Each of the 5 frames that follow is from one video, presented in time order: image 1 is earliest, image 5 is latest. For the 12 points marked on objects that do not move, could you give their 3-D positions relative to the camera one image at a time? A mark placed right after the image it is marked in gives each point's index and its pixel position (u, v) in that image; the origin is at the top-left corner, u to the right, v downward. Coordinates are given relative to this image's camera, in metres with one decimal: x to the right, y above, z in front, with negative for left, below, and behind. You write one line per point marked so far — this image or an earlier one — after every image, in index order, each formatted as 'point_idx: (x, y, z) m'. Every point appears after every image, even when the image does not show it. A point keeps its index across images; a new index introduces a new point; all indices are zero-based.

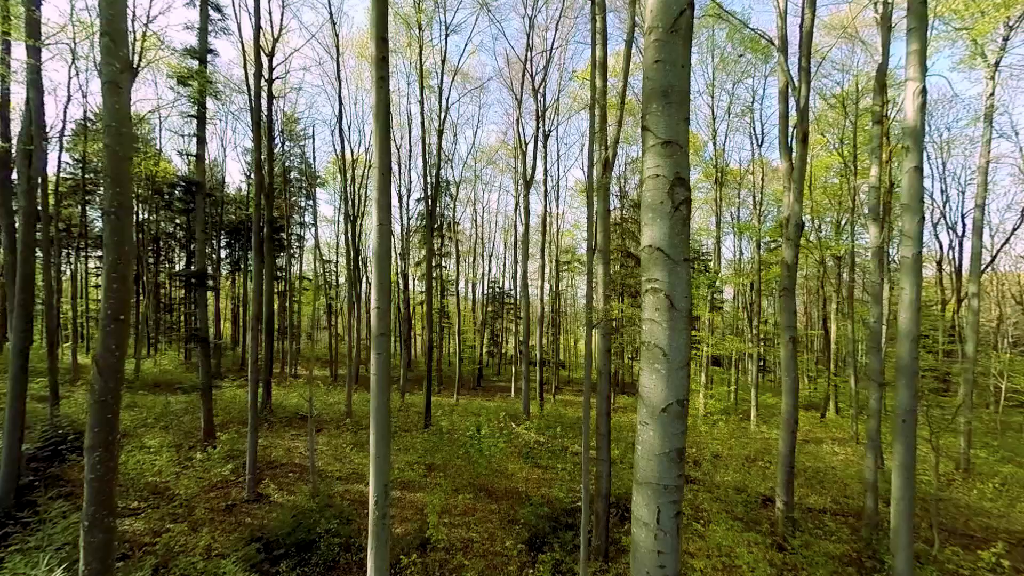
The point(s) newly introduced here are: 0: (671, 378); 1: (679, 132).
0: (+0.7, -0.4, +1.8) m
1: (+0.7, +0.7, +1.8) m
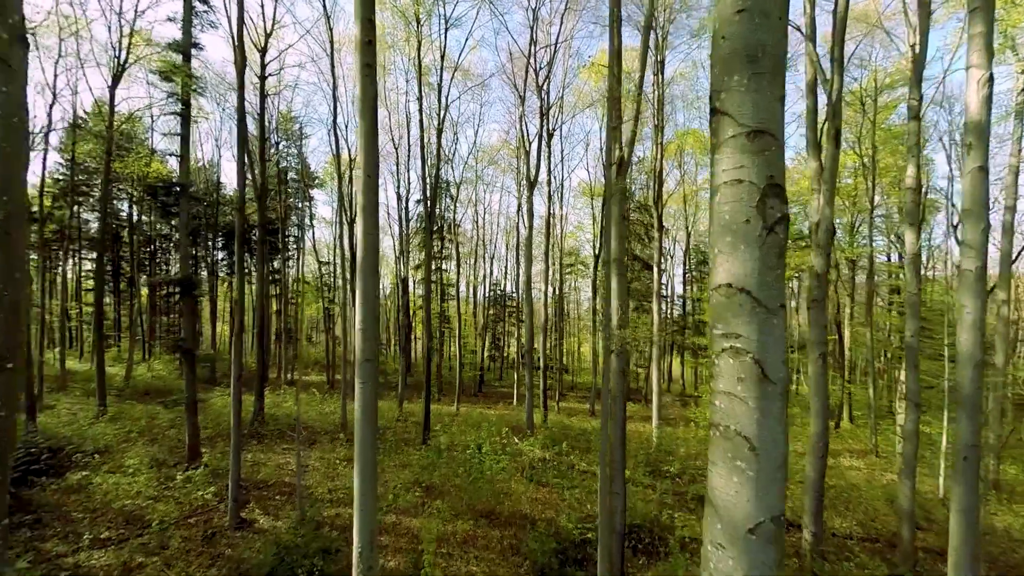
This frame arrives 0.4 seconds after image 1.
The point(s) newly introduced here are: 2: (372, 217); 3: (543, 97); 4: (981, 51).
0: (+0.7, -0.6, +1.2) m
1: (+0.8, +0.5, +1.2) m
2: (-1.3, +0.7, +4.0) m
3: (+1.0, +6.1, +13.6) m
4: (+4.6, +2.3, +4.1) m
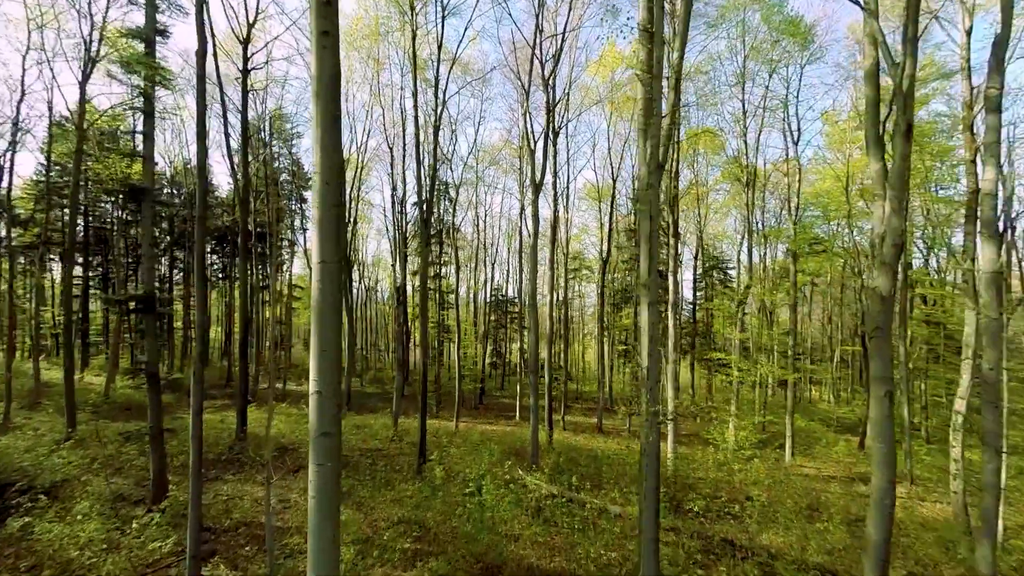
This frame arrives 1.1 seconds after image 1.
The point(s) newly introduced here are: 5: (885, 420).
0: (+0.8, -0.9, +0.1) m
1: (+0.8, +0.2, +0.2) m
2: (-1.3, +0.3, +3.0) m
3: (+1.1, +5.8, +12.5) m
4: (+4.7, +2.0, +3.0) m
5: (+4.8, -1.7, +5.5) m
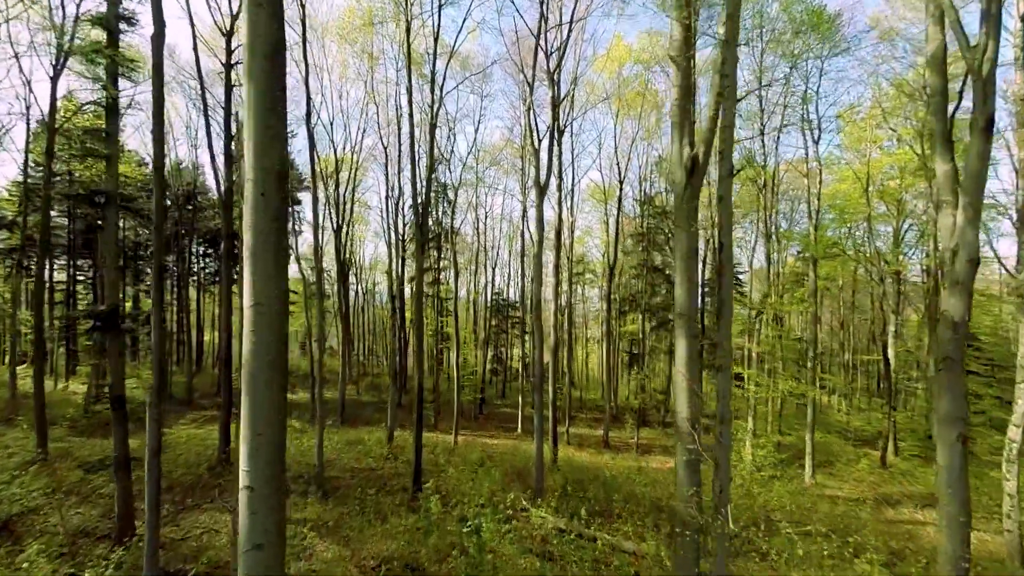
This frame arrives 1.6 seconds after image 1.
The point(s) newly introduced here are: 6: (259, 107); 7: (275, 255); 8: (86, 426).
0: (+0.8, -1.1, -0.7) m
1: (+0.9, -0.1, -0.7) m
2: (-1.2, +0.1, +2.1) m
3: (+1.2, +5.5, +11.7) m
4: (+4.7, +1.7, +2.2) m
5: (+4.9, -1.9, +4.6) m
6: (-1.3, +0.9, +2.2) m
7: (-1.2, +0.2, +2.2) m
8: (-14.4, -4.7, +14.3) m
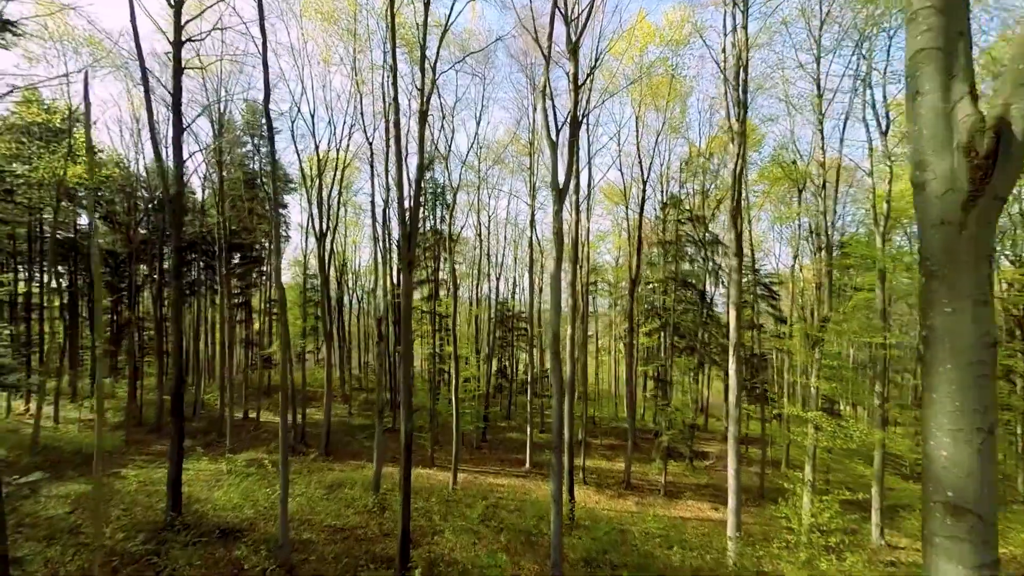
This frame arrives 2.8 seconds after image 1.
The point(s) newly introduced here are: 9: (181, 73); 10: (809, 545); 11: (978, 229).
0: (+0.9, -1.7, -2.8) m
1: (+1.0, -0.6, -2.8) m
2: (-1.1, -0.5, +0.1) m
3: (+1.3, +5.0, +9.6) m
4: (+4.8, +1.2, +0.1) m
5: (+5.0, -2.5, +2.5) m
6: (-1.2, +0.4, +0.1) m
7: (-1.1, -0.4, +0.1) m
8: (-14.2, -5.2, +12.3) m
9: (-7.8, +5.1, +10.0) m
10: (+6.5, -5.6, +9.2) m
11: (+1.7, +0.3, +1.7) m
